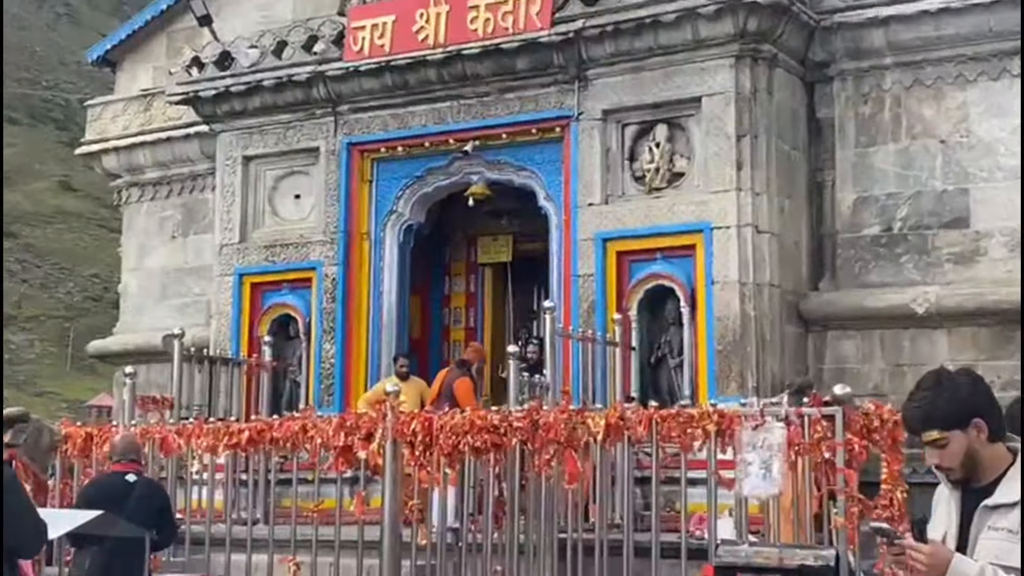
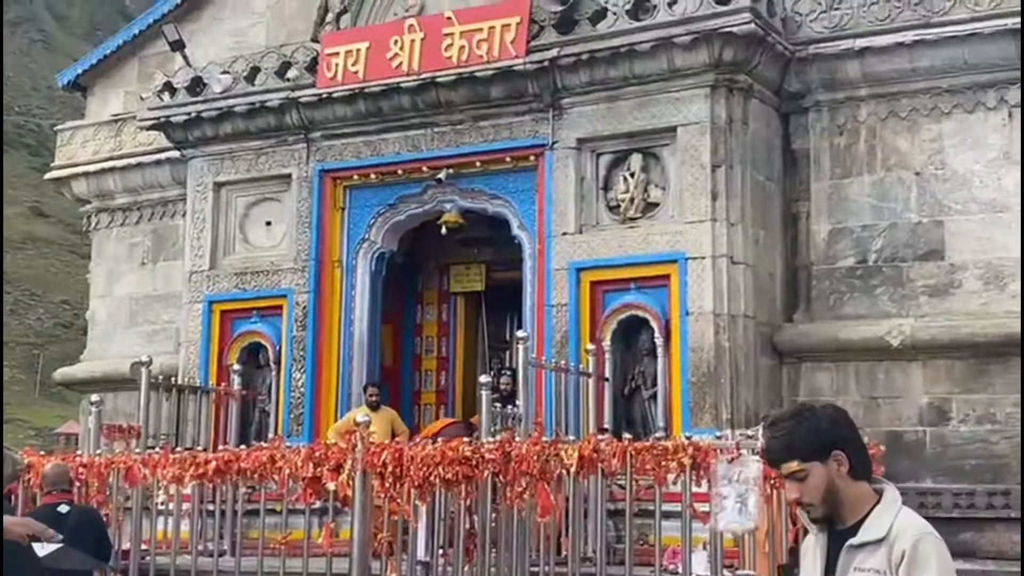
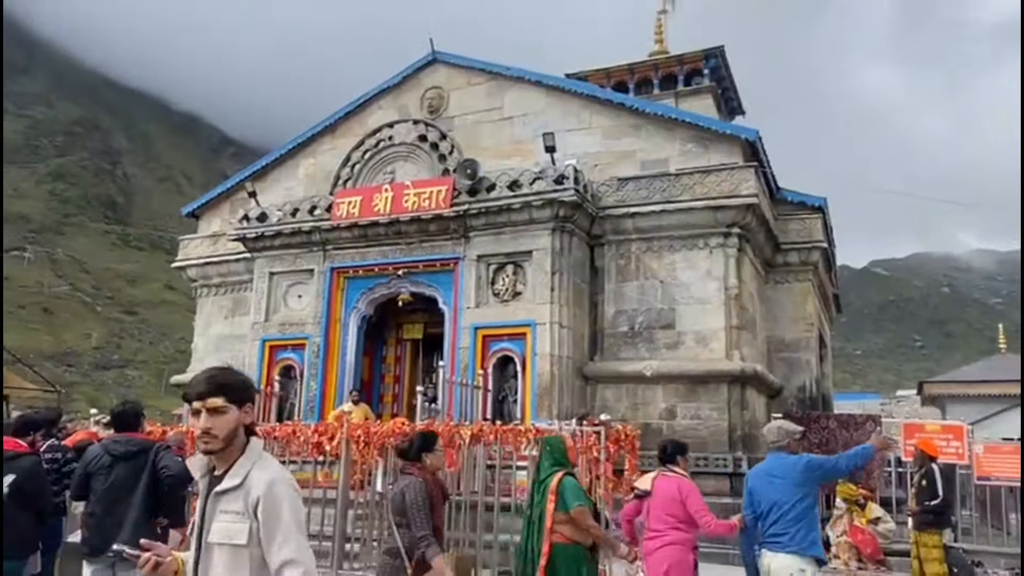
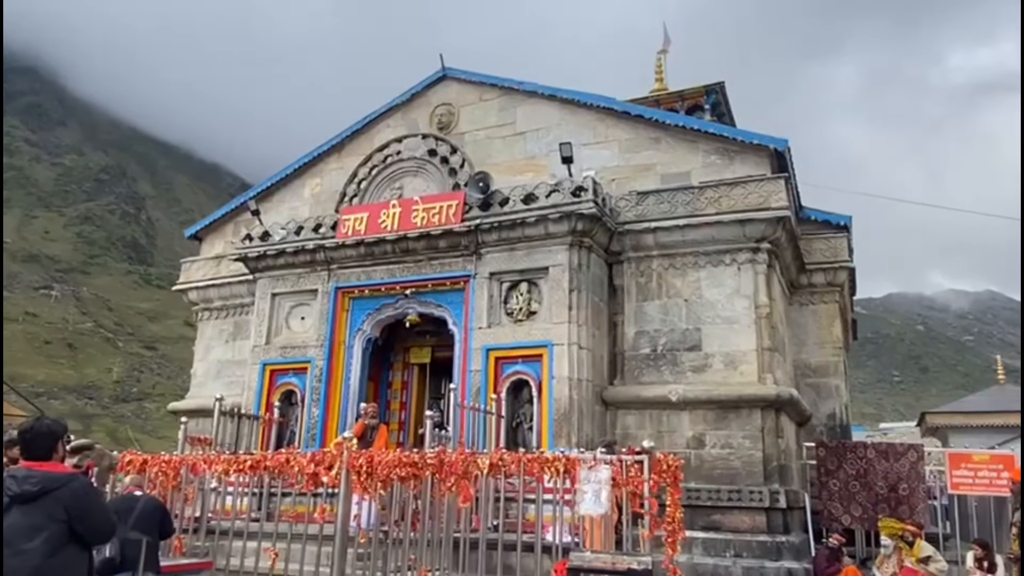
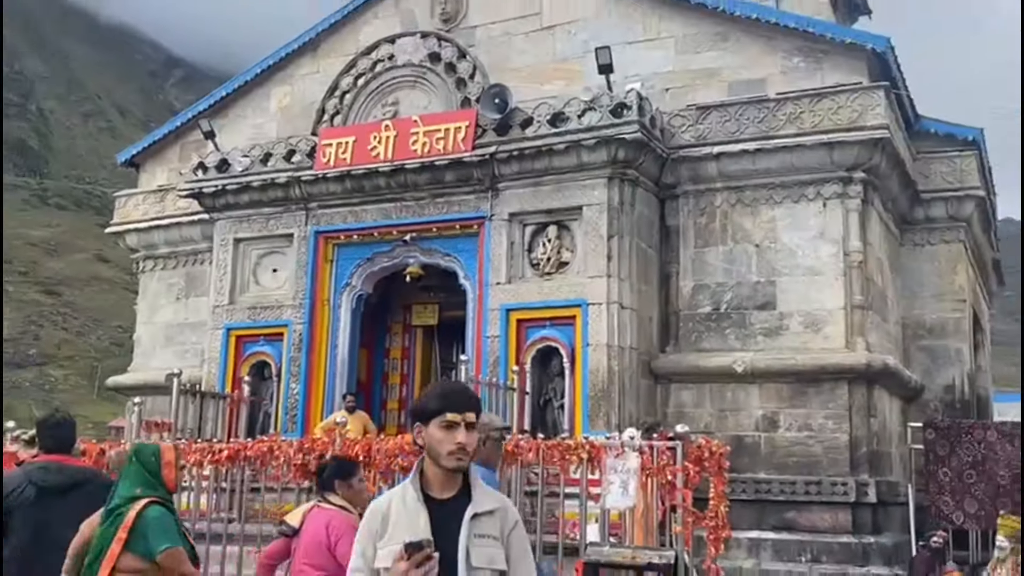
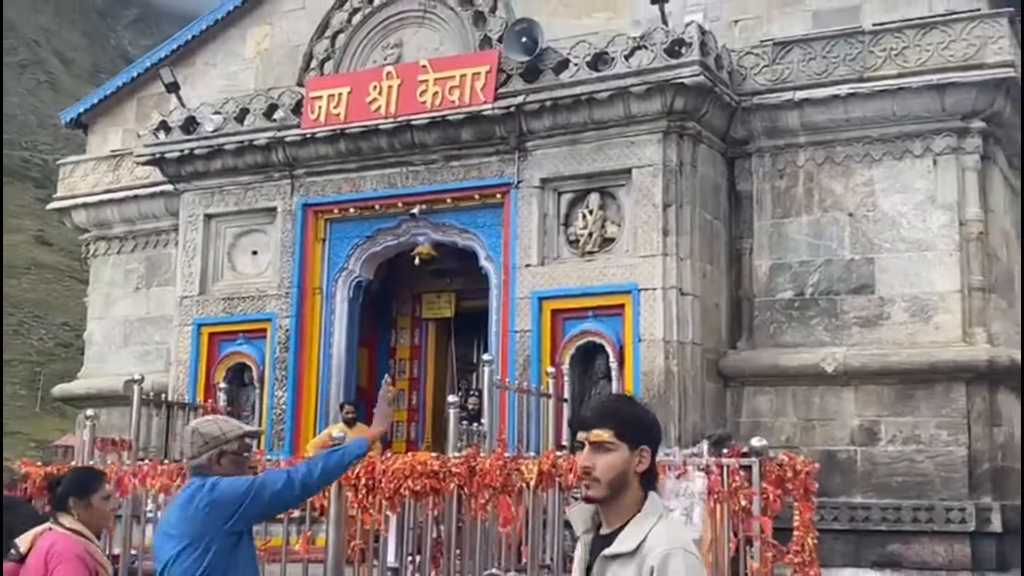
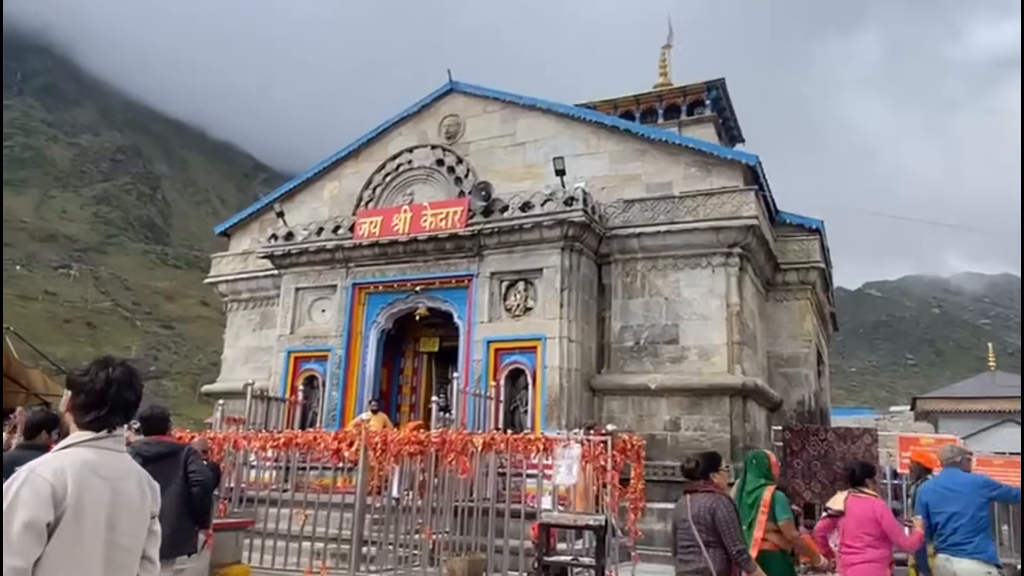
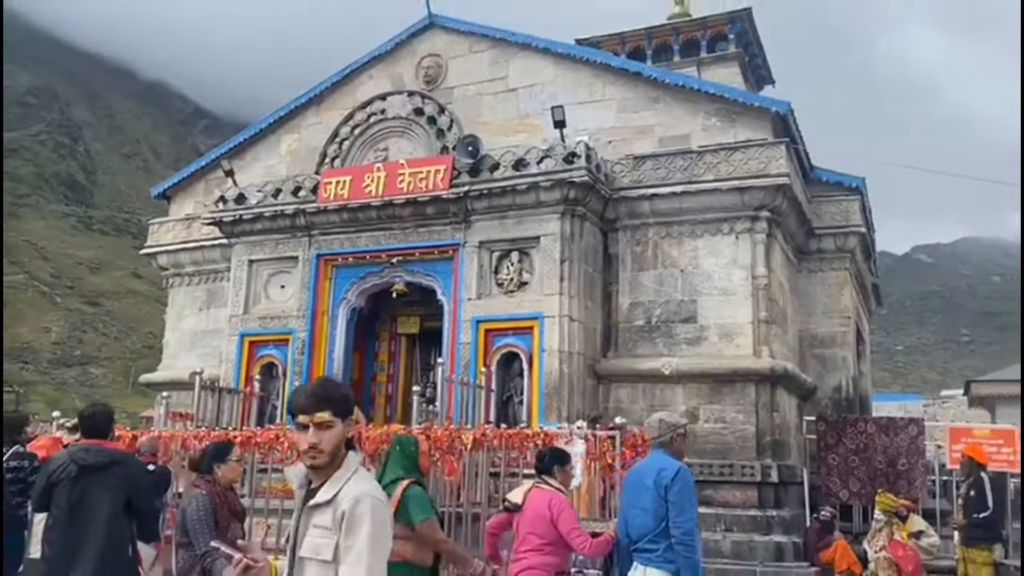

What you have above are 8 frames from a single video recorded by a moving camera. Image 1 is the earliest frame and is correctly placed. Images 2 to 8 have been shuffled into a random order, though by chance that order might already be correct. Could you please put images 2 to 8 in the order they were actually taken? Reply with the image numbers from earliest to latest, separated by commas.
2, 6, 5, 8, 3, 7, 4
